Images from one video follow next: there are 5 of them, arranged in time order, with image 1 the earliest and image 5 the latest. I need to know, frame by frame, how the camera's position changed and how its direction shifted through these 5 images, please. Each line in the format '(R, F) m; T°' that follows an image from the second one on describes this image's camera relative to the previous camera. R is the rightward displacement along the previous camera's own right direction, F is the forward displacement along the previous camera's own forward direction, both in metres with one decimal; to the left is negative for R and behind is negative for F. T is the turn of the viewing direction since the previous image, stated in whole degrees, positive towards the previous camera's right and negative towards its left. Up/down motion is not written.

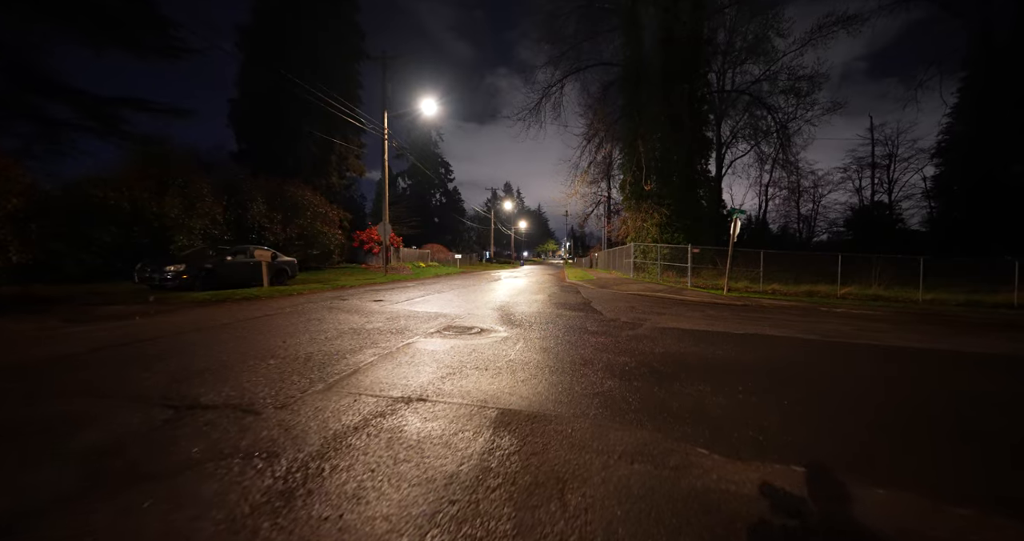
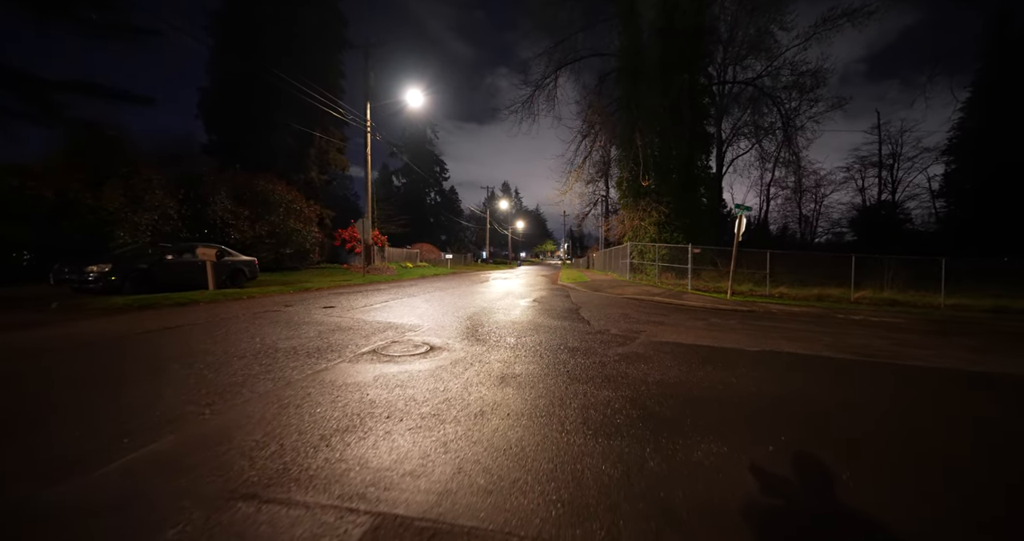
(+0.5, +1.4) m; 0°
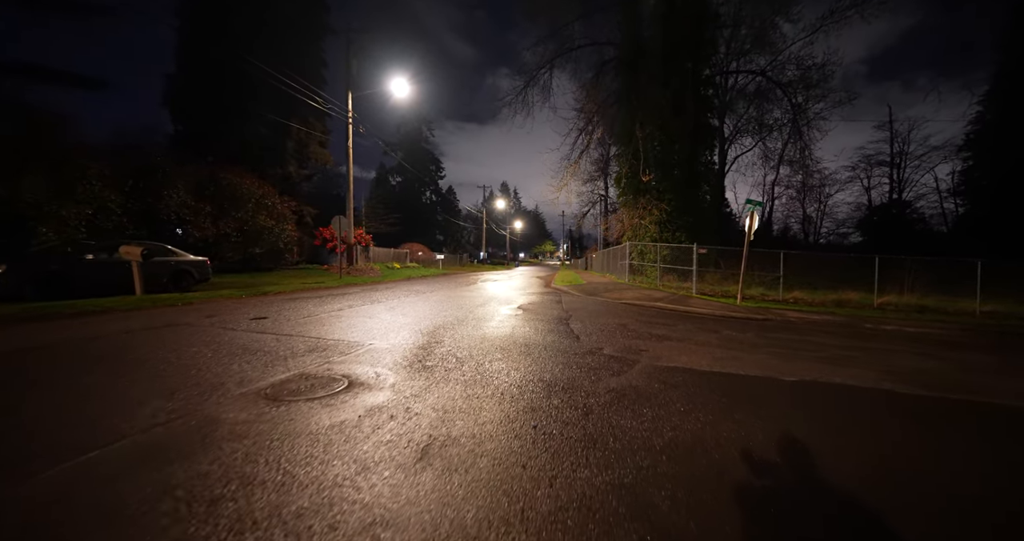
(+0.5, +1.5) m; 0°
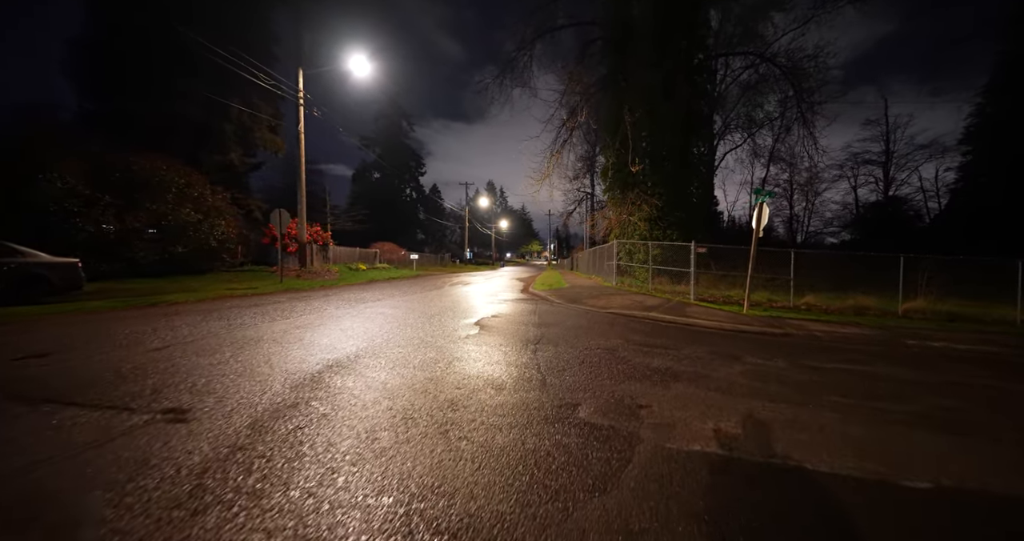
(+0.6, +2.4) m; +2°
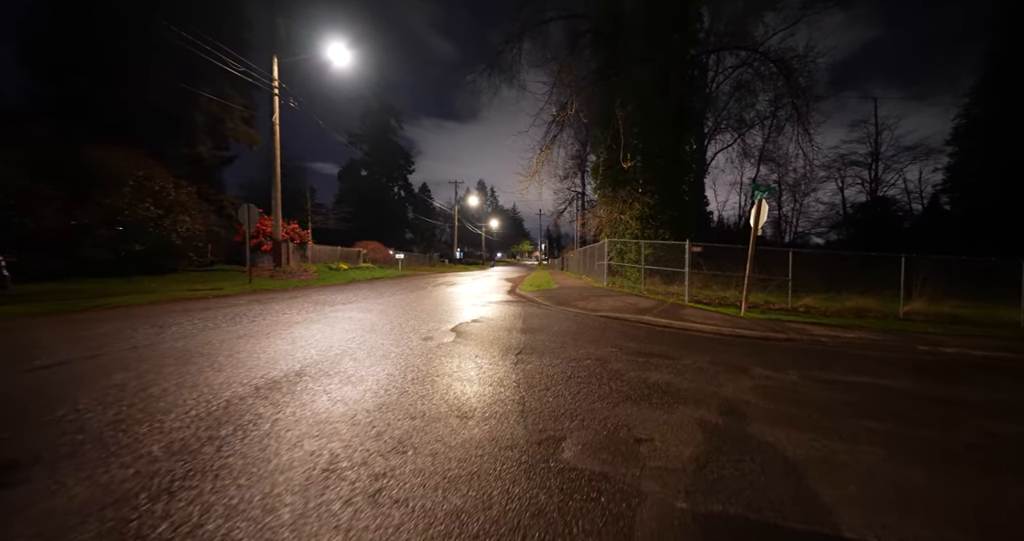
(+0.2, +0.8) m; +1°
